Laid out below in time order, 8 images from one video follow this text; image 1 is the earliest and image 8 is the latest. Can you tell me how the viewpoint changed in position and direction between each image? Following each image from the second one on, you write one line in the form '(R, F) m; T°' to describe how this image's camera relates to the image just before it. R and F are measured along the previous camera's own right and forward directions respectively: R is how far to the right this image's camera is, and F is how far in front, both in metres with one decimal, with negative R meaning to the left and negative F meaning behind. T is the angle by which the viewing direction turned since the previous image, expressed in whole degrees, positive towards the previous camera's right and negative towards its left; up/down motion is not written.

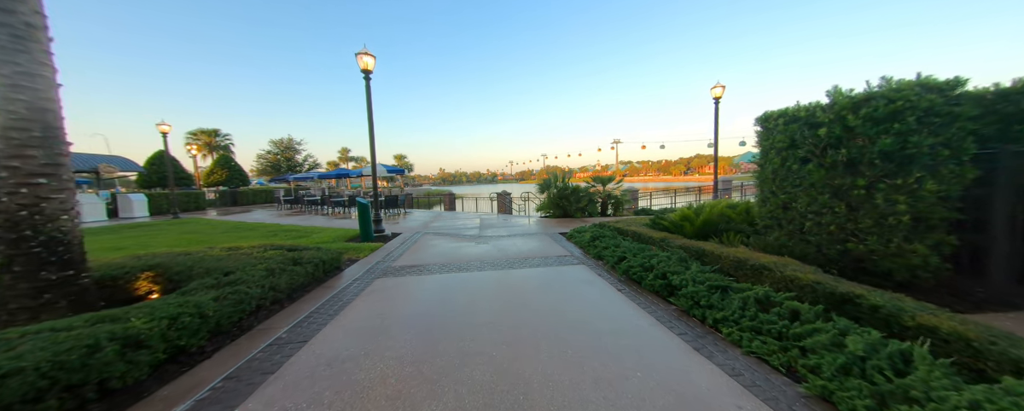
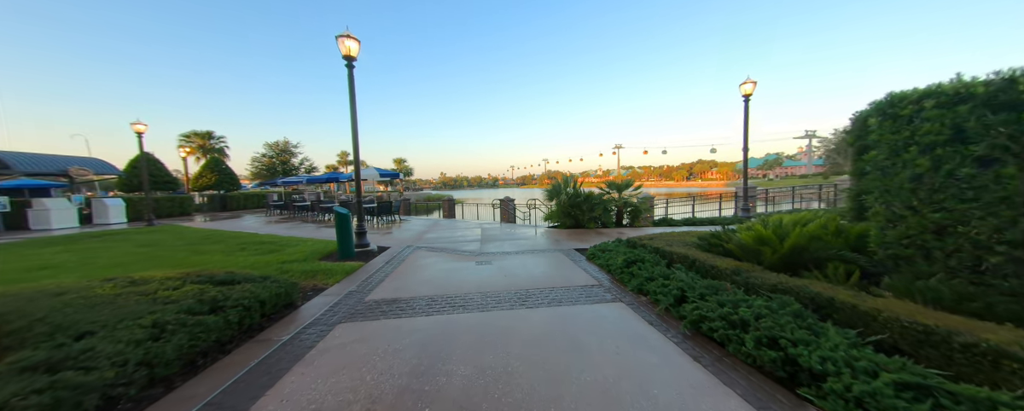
(-0.1, +1.1) m; 0°
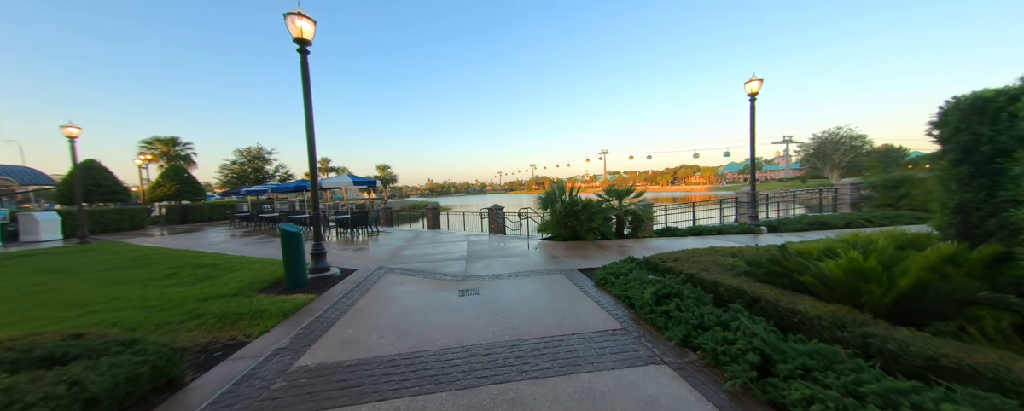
(0.0, +1.0) m; +2°
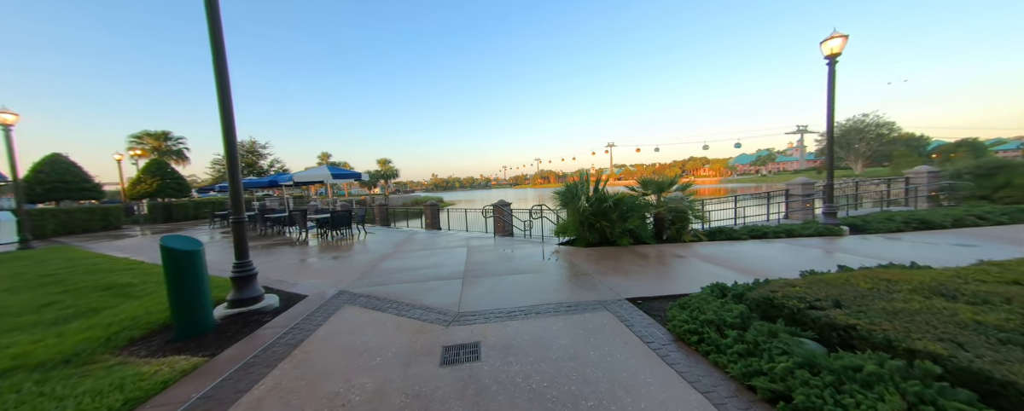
(-0.1, +1.7) m; -1°
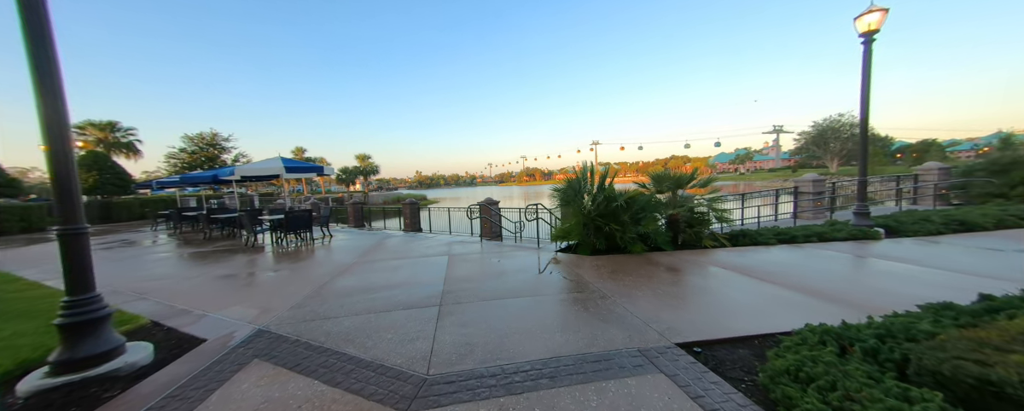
(-0.1, +1.2) m; +3°
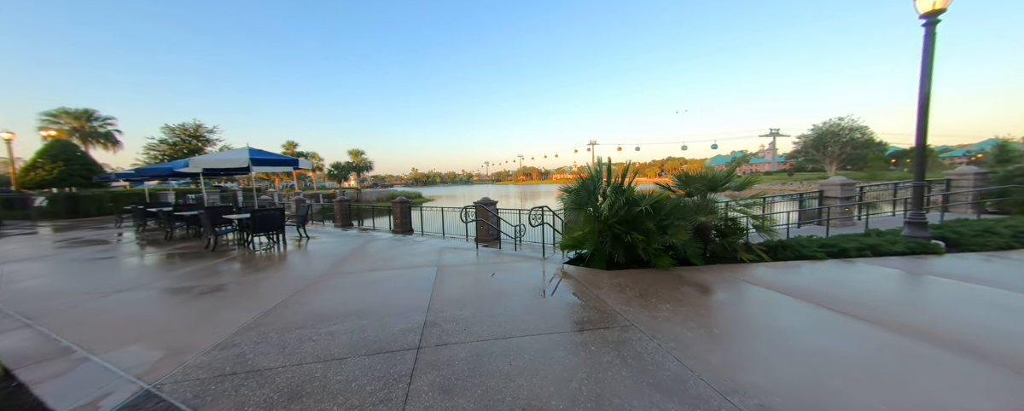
(-0.1, +0.9) m; +1°
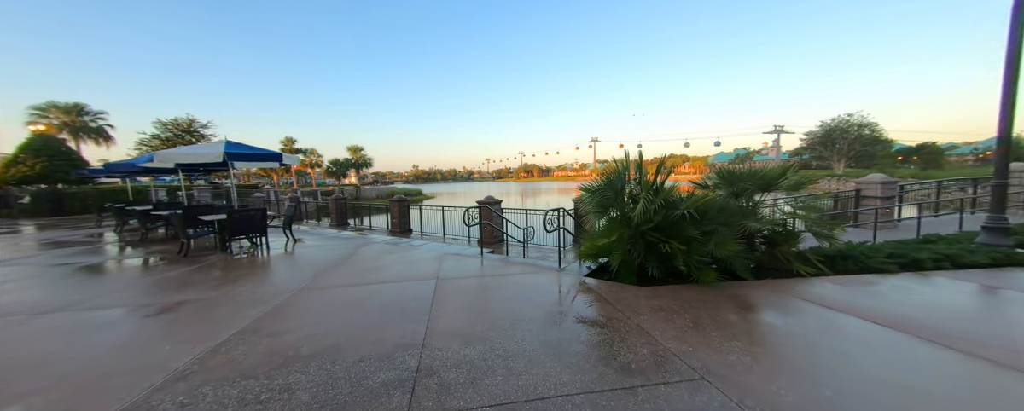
(-0.2, +0.7) m; 0°
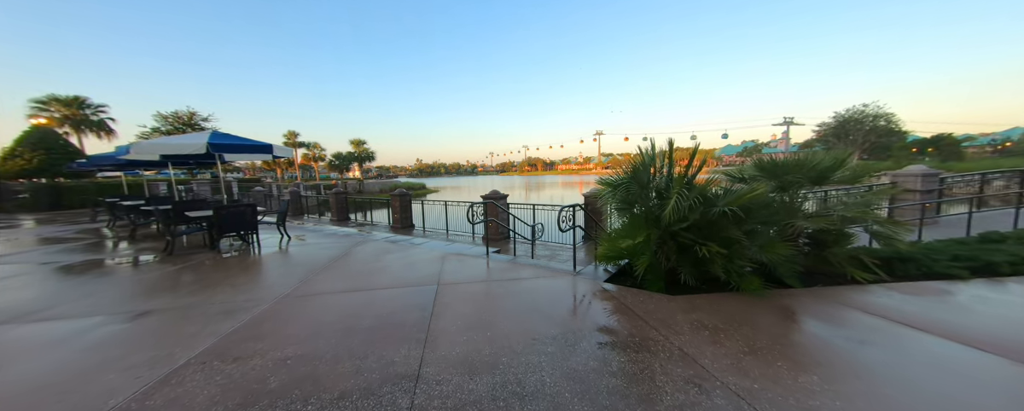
(-0.1, +0.5) m; -1°
